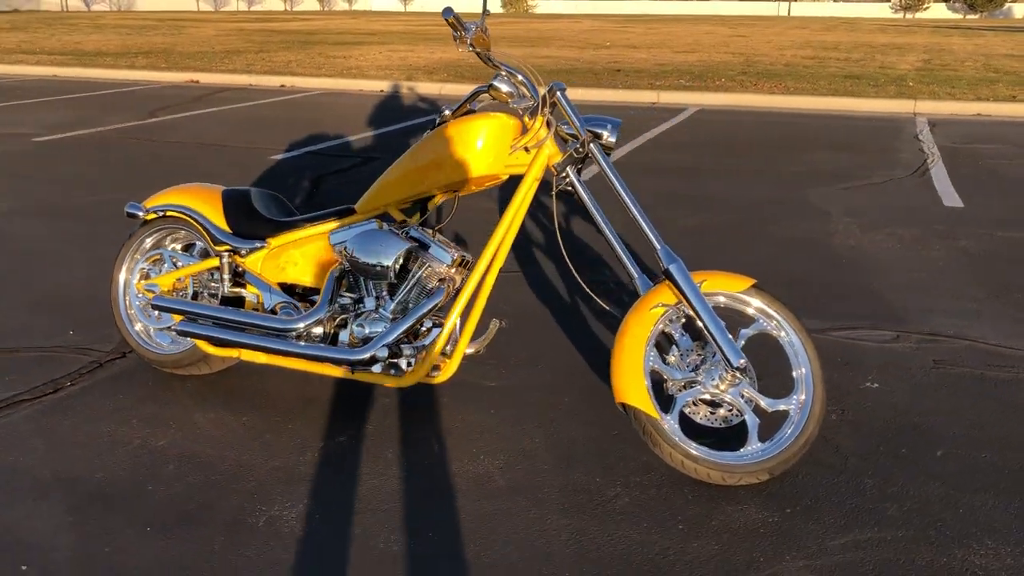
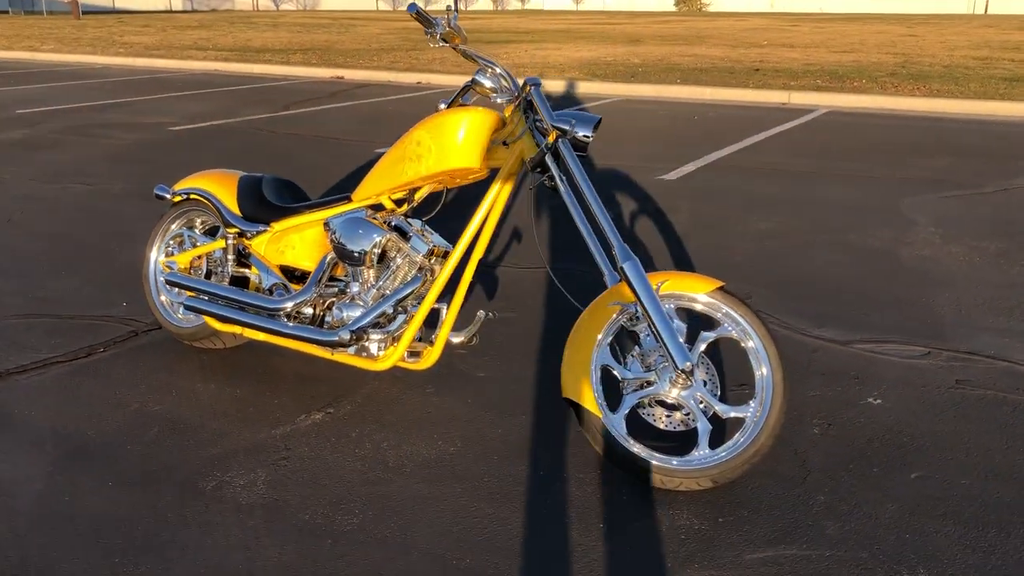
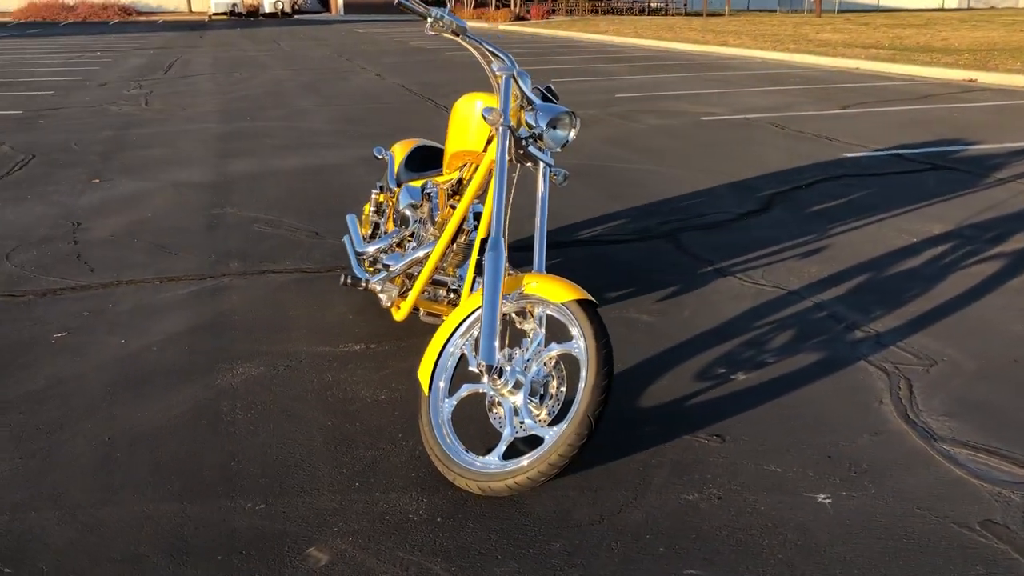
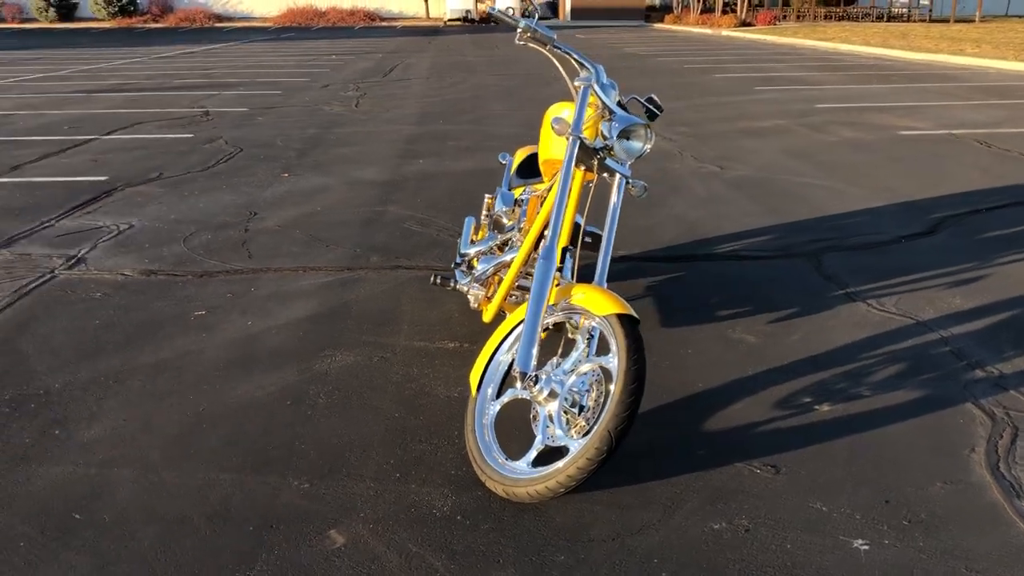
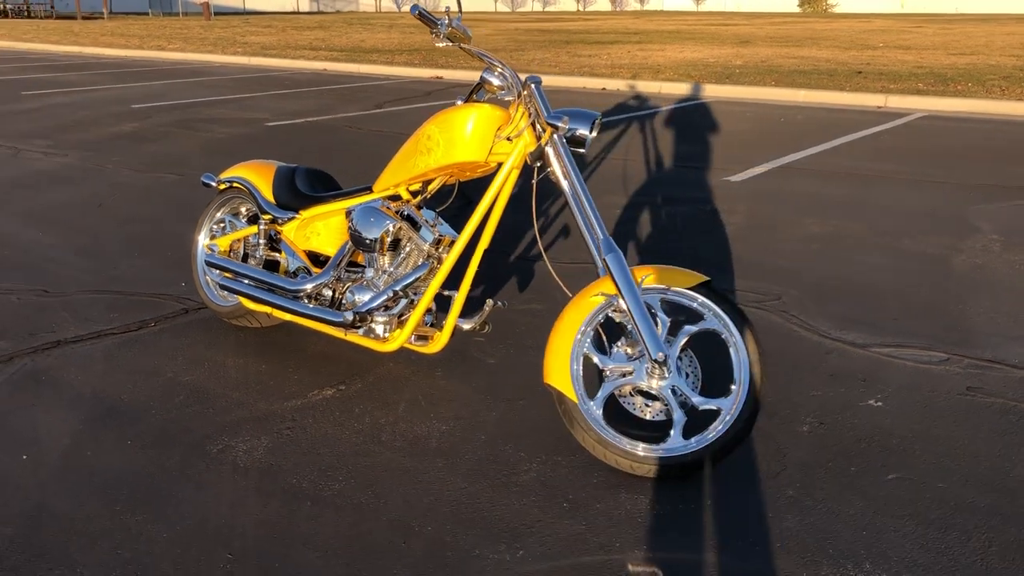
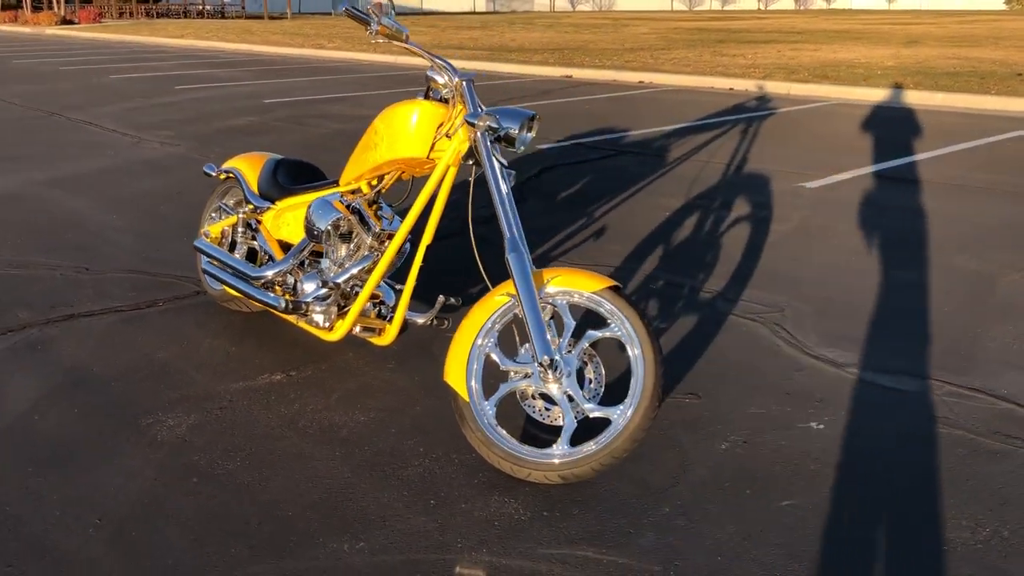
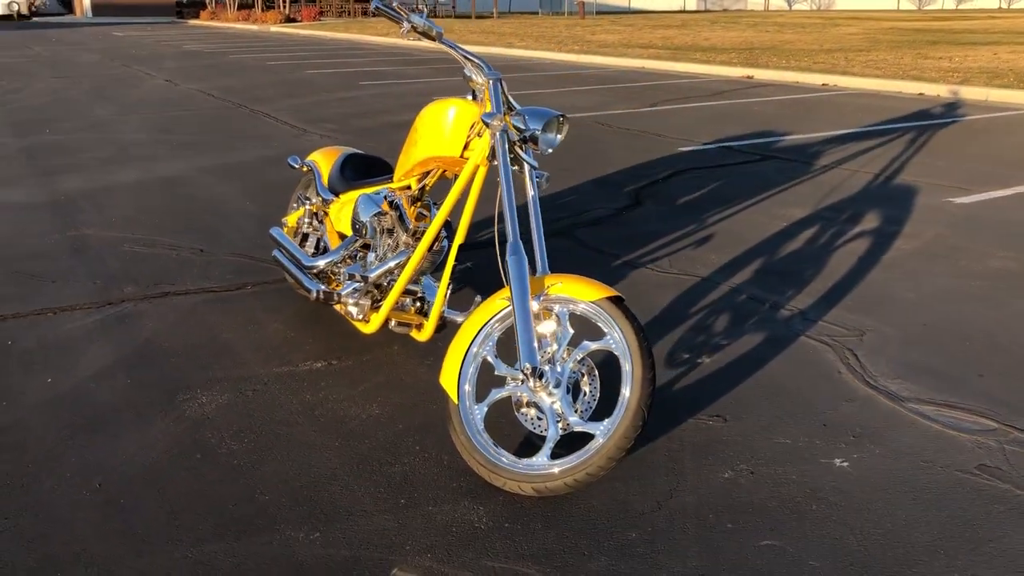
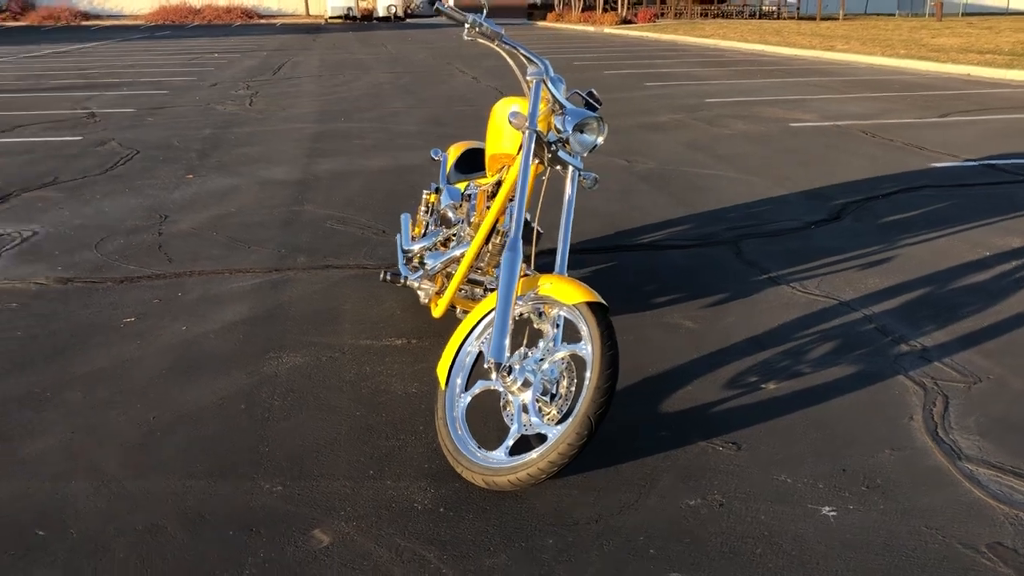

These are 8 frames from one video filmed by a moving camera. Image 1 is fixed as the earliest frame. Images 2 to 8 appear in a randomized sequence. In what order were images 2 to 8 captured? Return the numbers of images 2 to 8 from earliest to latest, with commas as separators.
2, 5, 6, 7, 3, 8, 4
